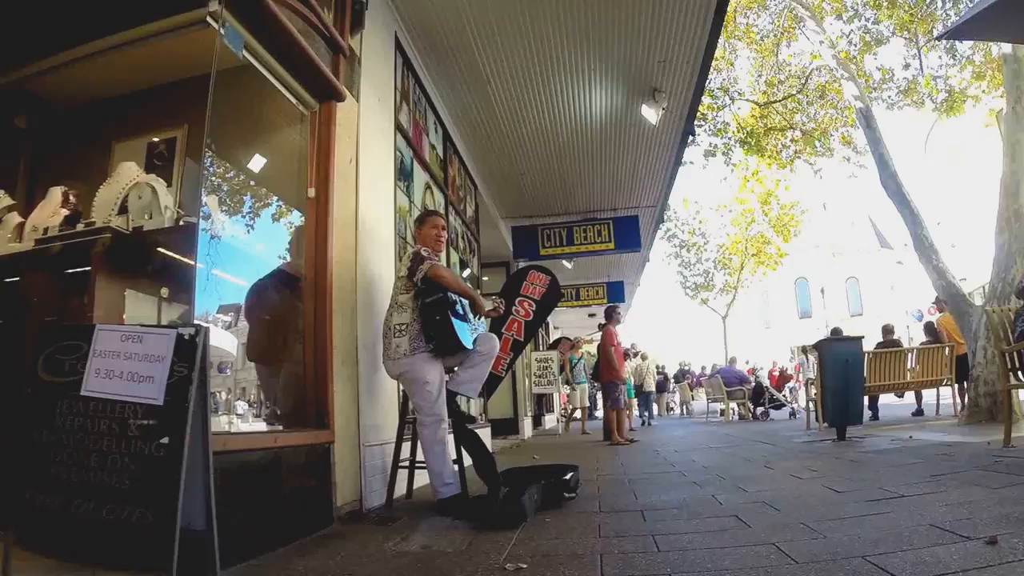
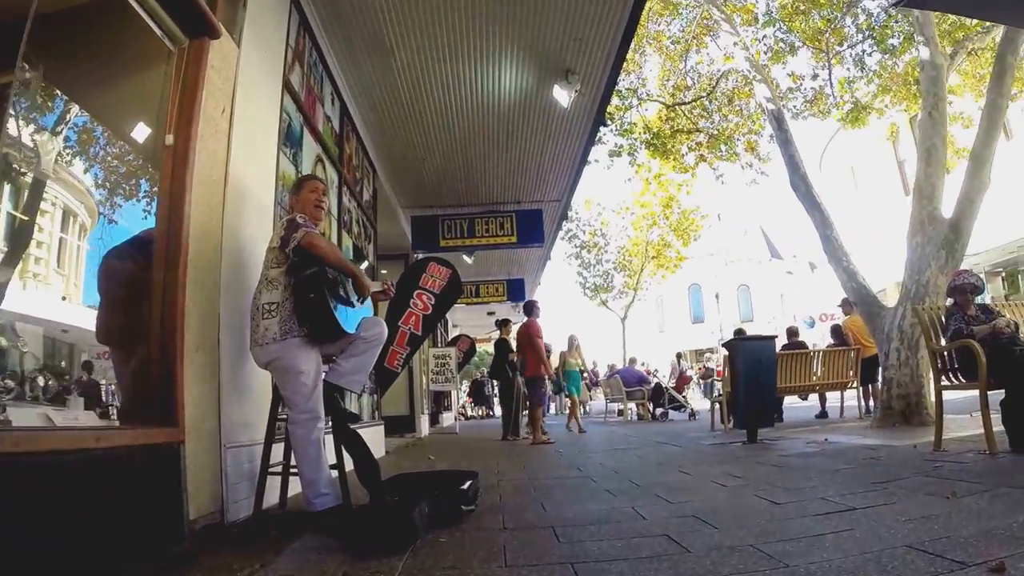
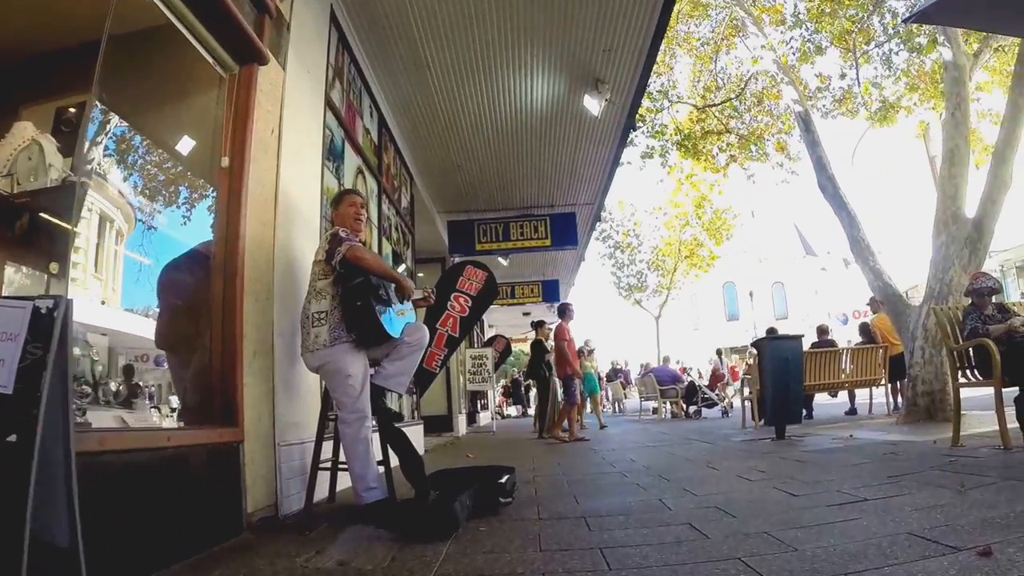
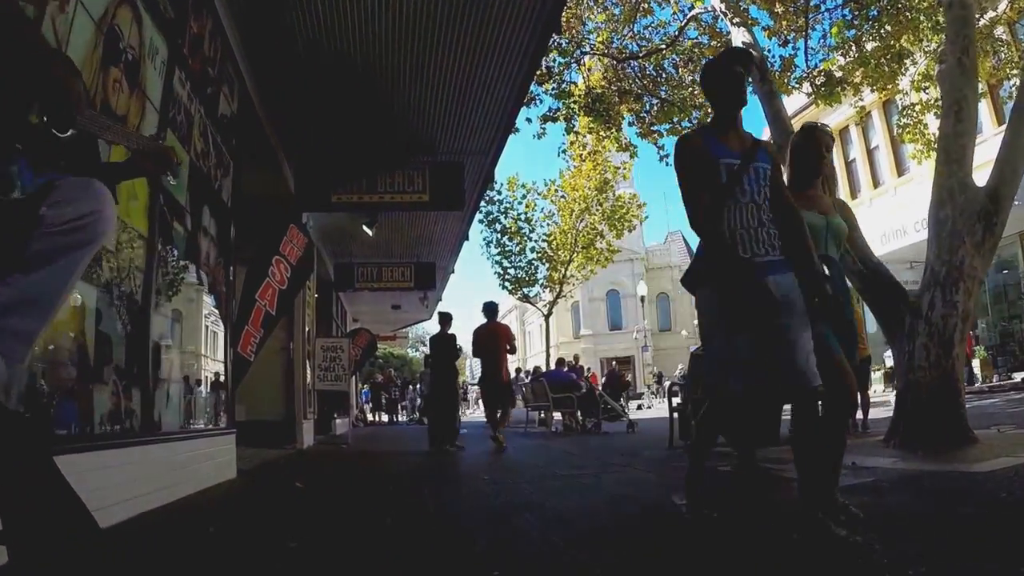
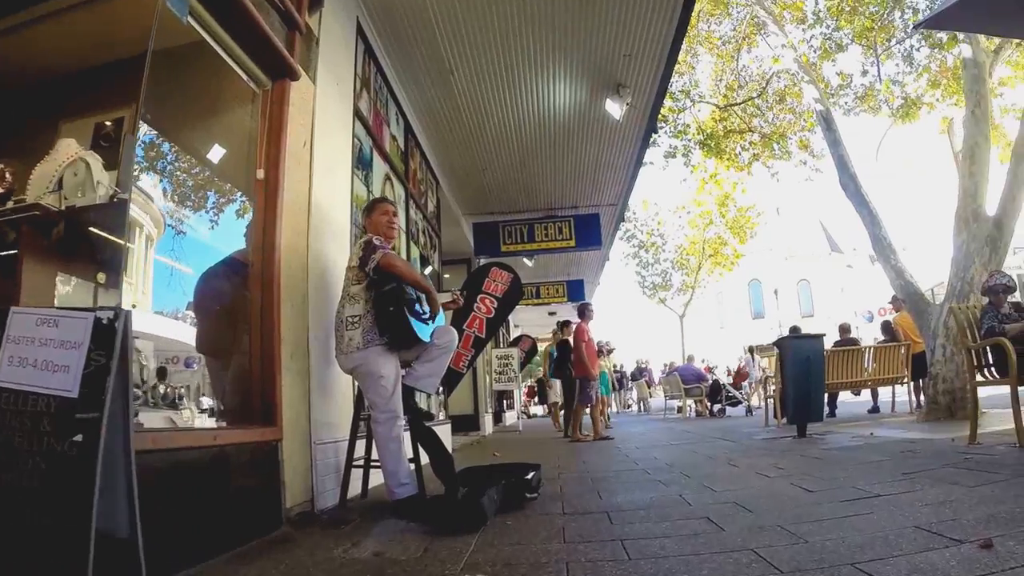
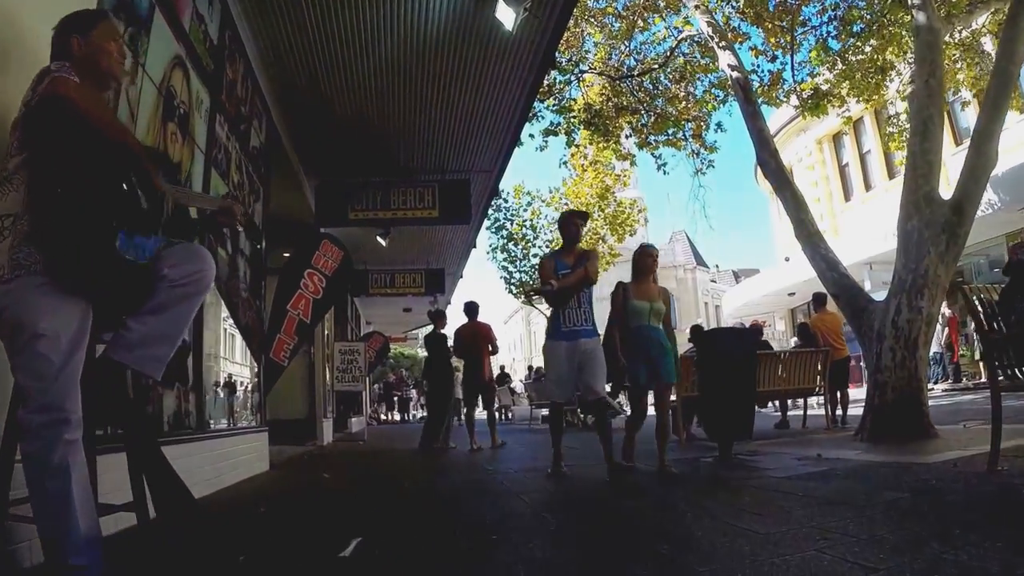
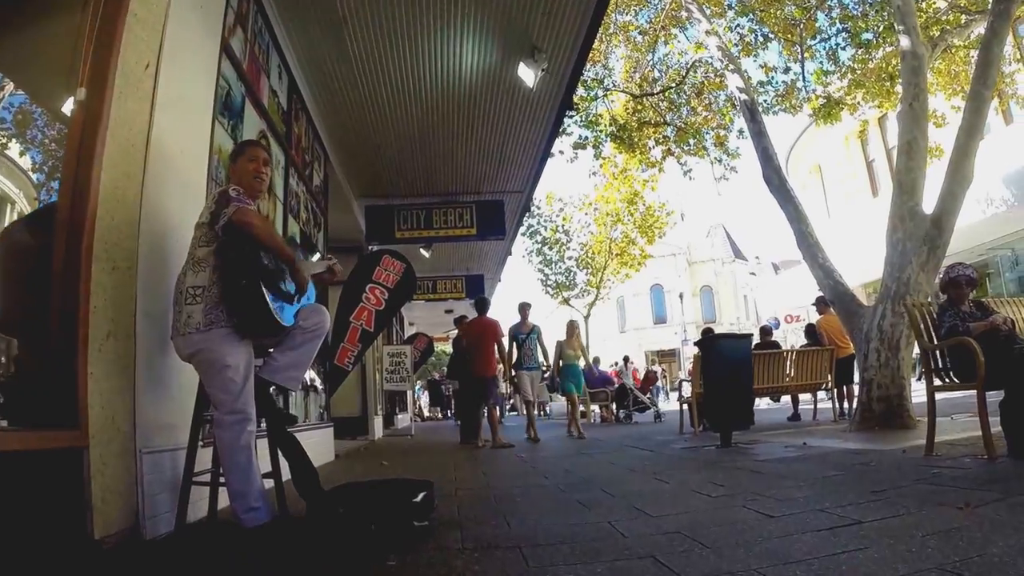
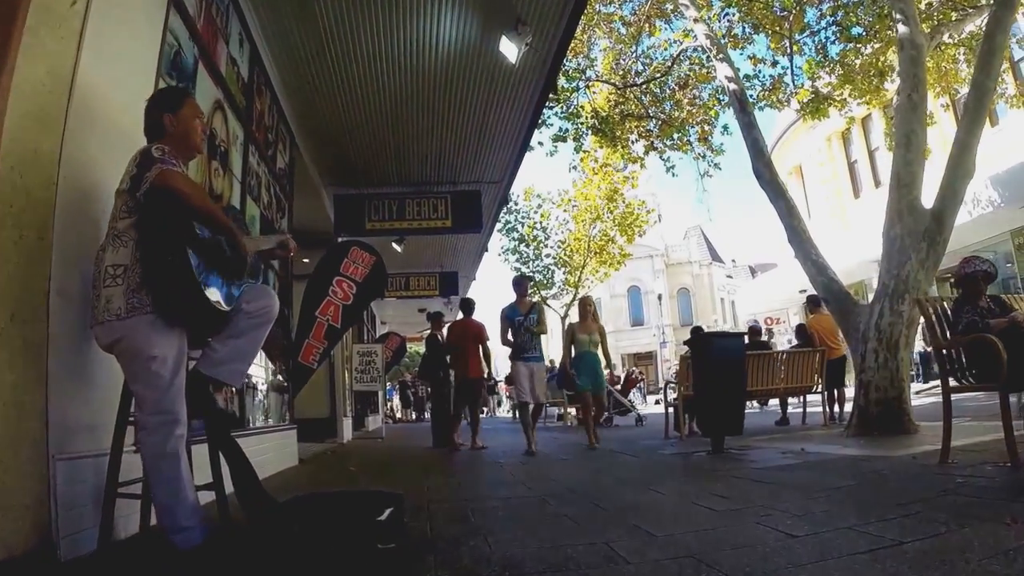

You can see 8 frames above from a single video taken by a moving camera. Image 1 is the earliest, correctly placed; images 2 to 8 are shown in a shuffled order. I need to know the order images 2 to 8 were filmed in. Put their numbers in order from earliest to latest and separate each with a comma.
5, 3, 2, 7, 8, 6, 4
